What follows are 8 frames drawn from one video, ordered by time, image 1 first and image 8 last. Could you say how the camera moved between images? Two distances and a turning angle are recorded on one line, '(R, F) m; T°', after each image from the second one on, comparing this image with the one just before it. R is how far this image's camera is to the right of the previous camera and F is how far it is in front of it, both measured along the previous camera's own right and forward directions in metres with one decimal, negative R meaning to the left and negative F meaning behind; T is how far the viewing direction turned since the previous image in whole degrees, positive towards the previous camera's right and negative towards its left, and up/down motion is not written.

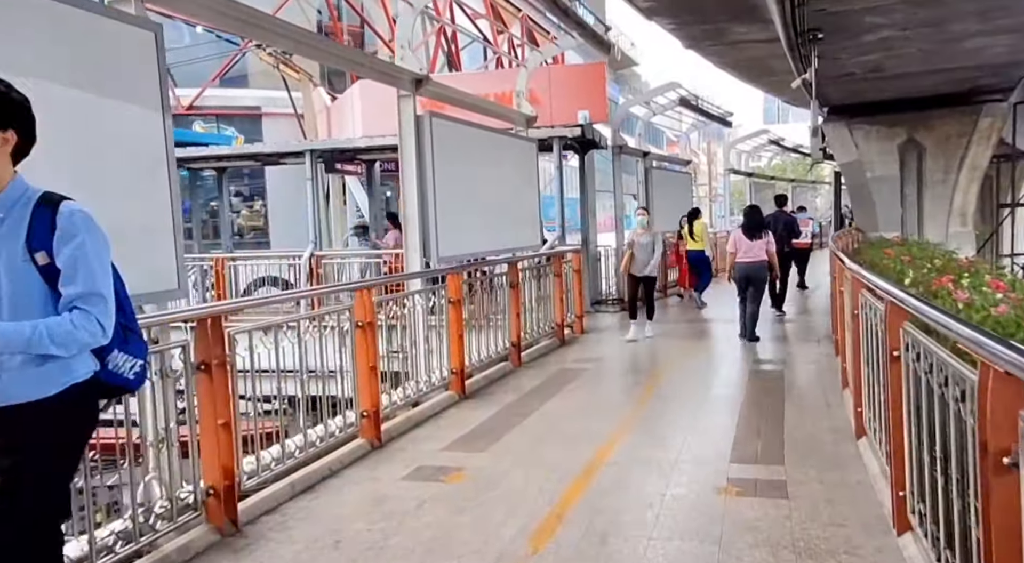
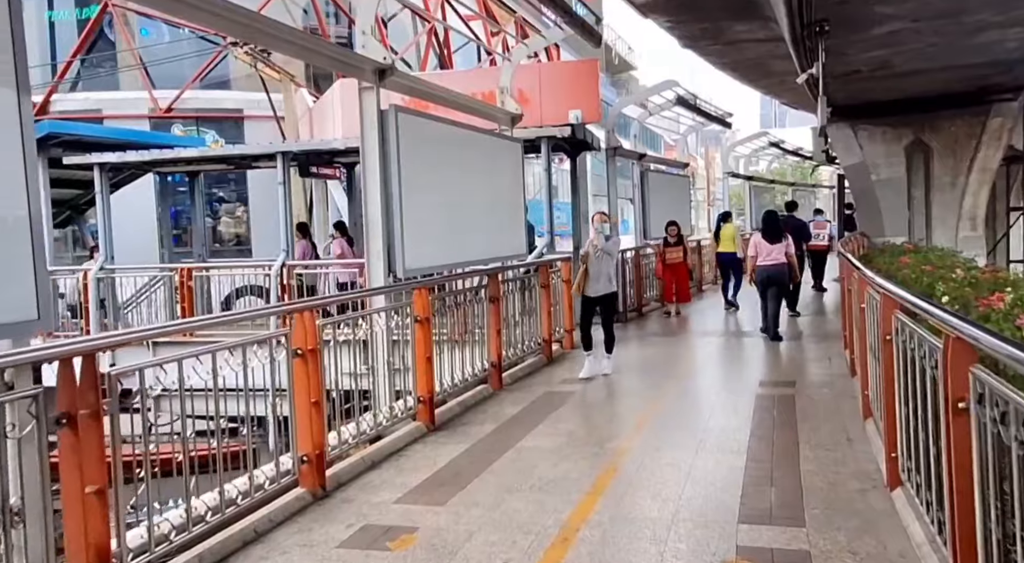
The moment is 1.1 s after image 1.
(+0.2, +1.0) m; 0°
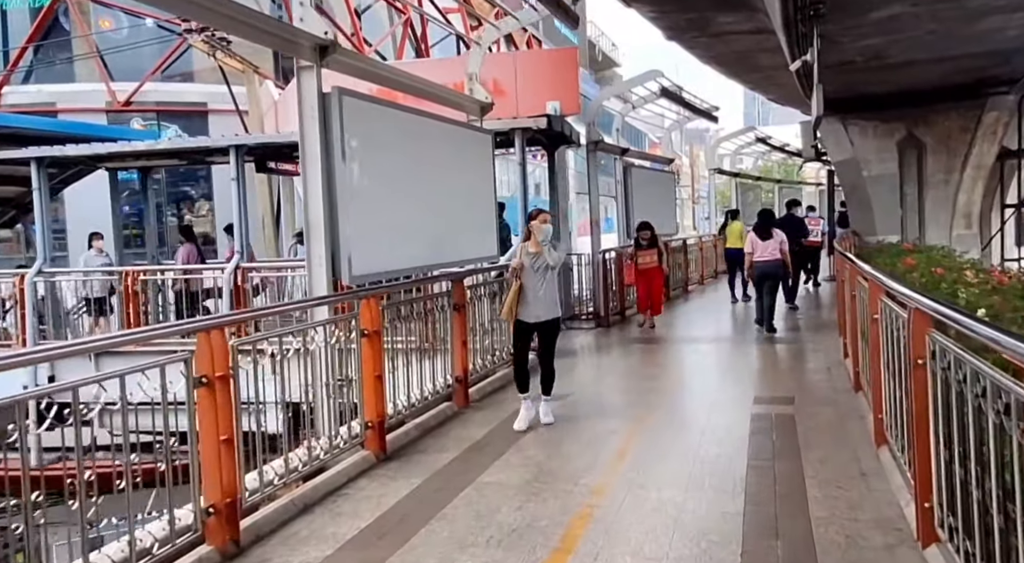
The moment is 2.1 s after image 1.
(+0.1, +0.9) m; +1°
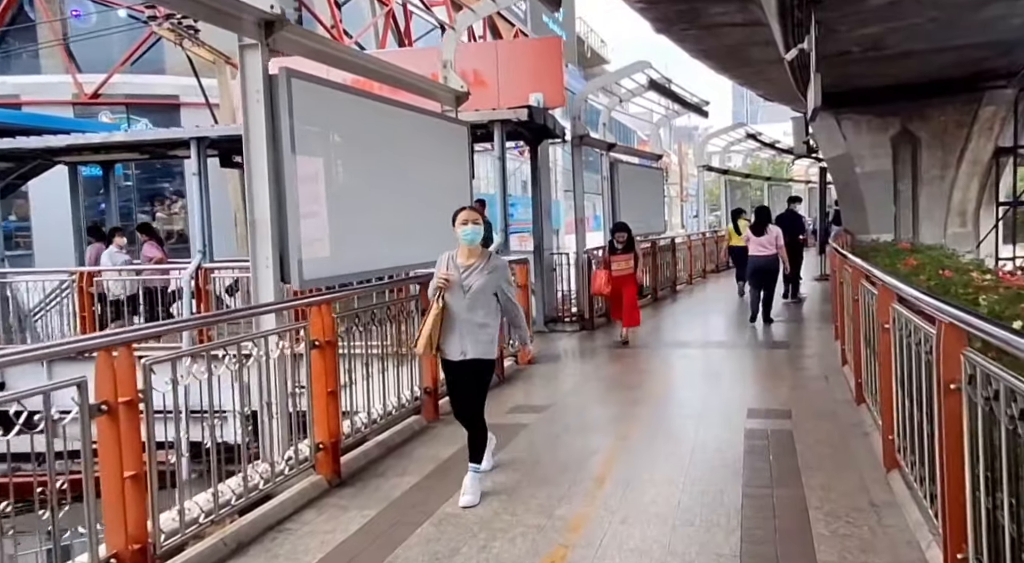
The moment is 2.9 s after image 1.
(+0.1, +0.7) m; +1°
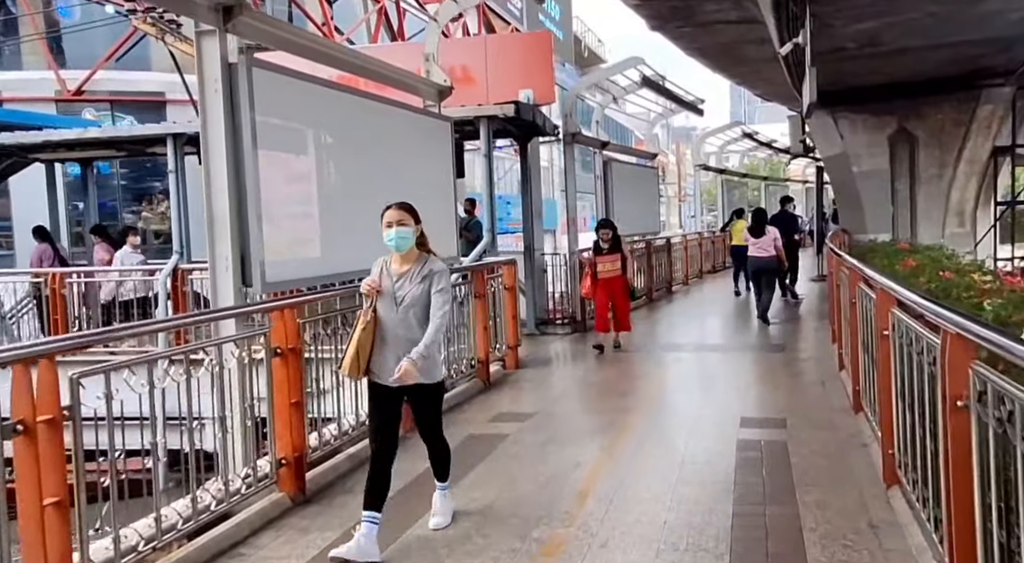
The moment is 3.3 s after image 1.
(+0.1, +0.3) m; 0°
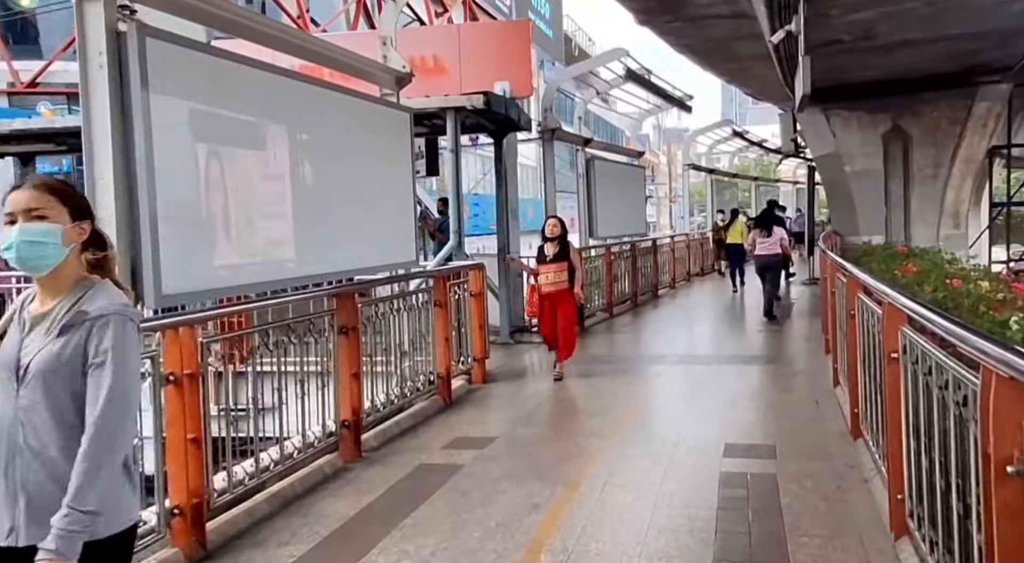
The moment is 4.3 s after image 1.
(+0.2, +0.8) m; +1°
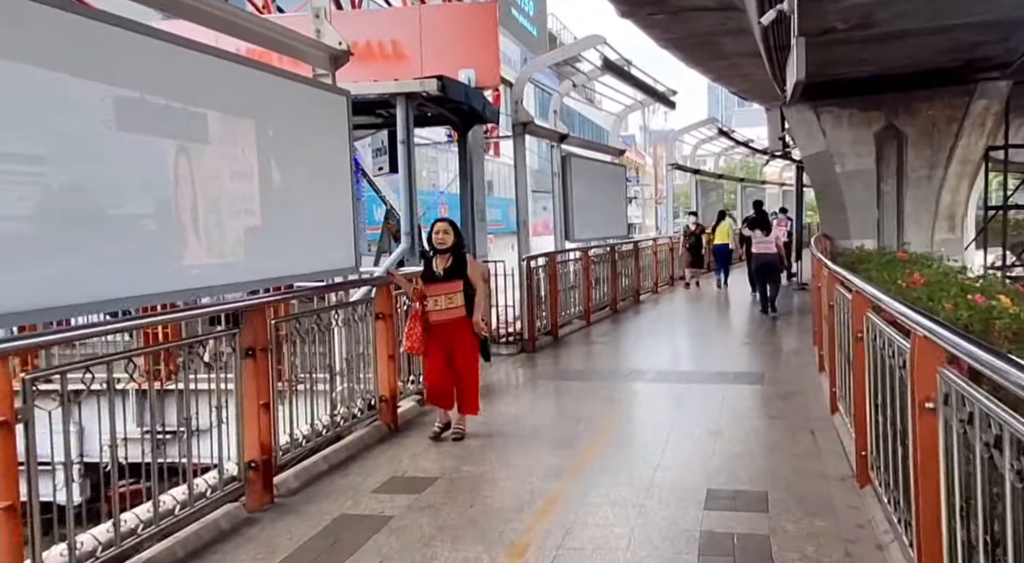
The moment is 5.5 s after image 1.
(+0.2, +1.1) m; +1°
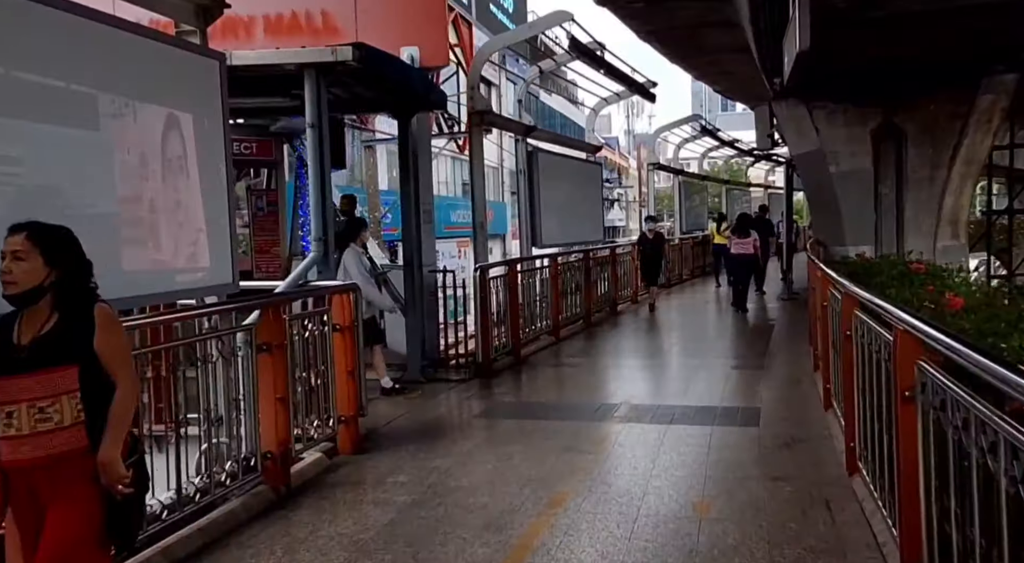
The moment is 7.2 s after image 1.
(+0.3, +1.7) m; +1°
